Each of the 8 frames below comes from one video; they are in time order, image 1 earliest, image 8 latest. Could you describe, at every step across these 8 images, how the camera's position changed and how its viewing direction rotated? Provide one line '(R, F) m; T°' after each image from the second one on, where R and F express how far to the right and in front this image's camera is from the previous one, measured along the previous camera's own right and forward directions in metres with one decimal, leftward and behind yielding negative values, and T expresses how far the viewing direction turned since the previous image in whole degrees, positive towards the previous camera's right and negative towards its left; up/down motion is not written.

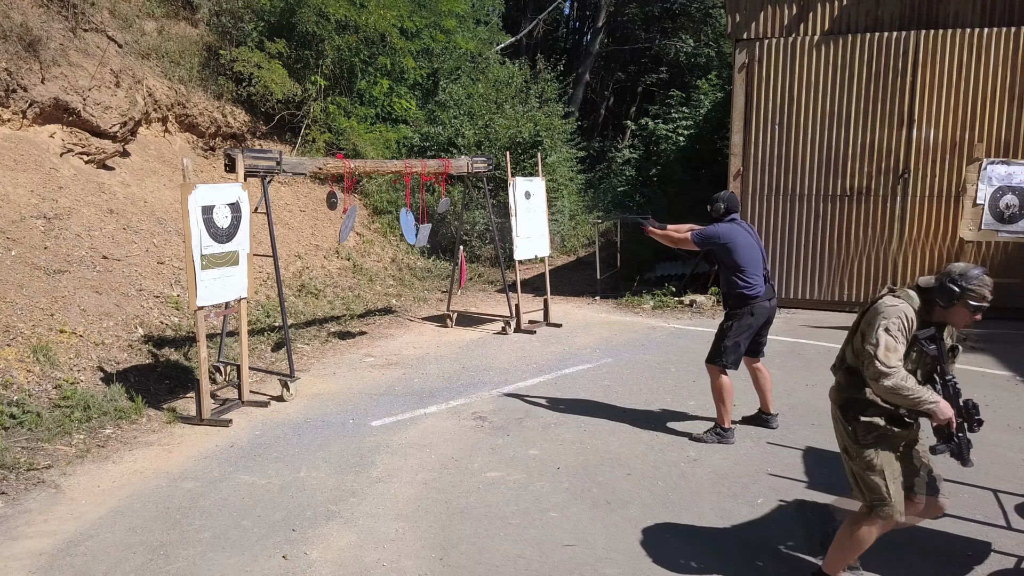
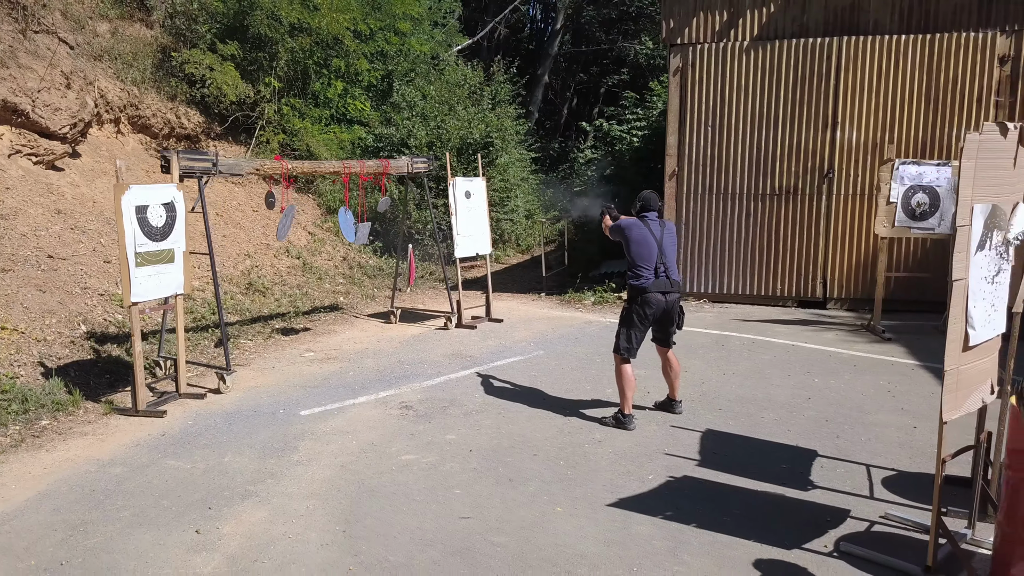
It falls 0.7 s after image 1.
(+0.4, -0.3) m; +2°
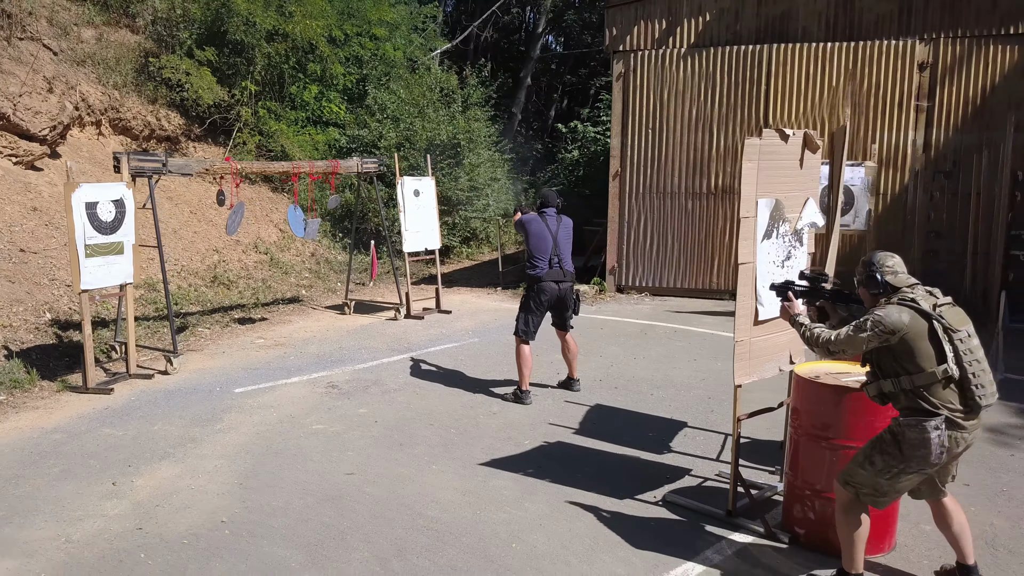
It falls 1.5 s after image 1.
(+0.8, -0.6) m; 0°
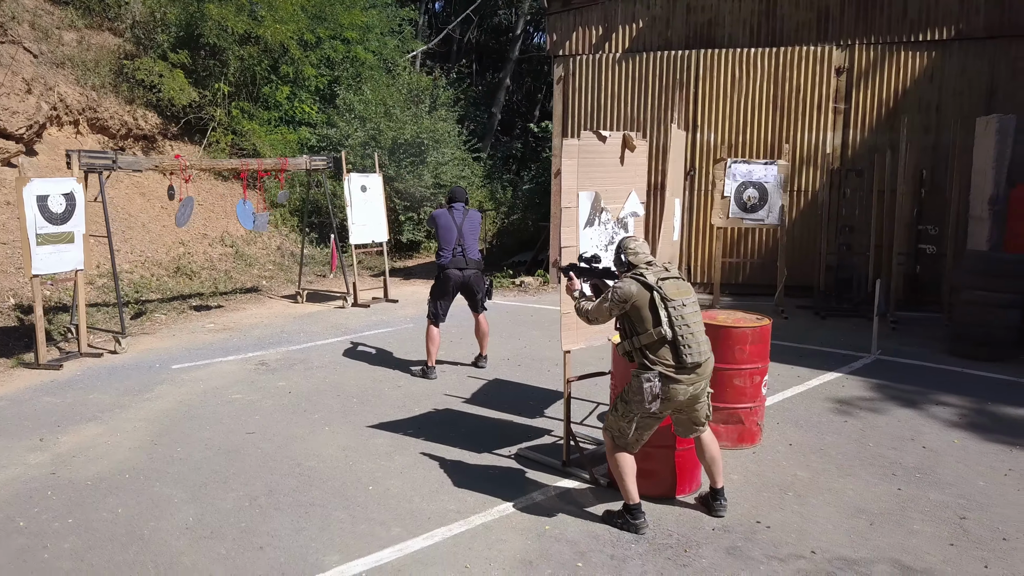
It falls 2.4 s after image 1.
(+0.9, -0.7) m; 0°
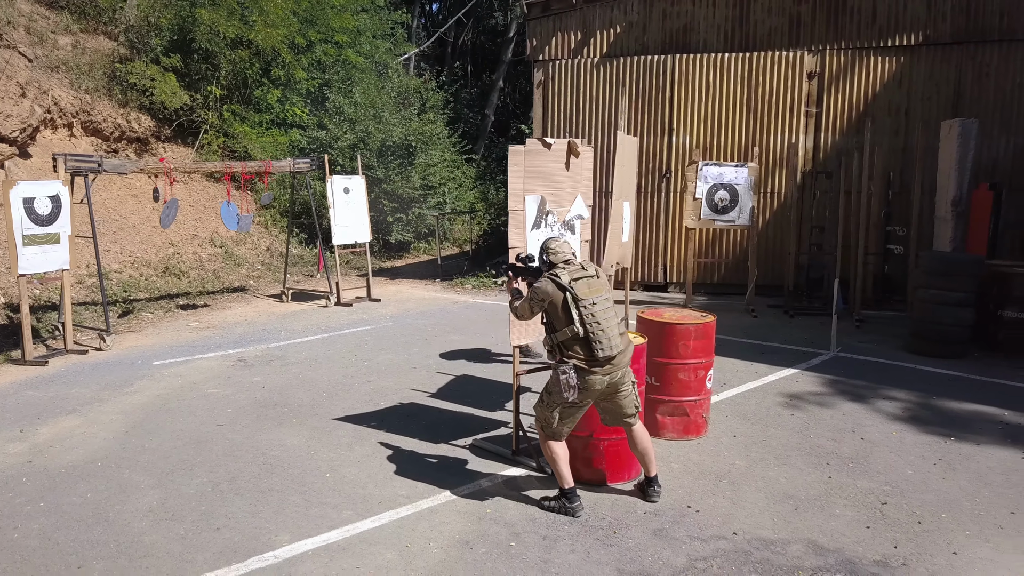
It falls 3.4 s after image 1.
(+0.3, -0.3) m; 0°
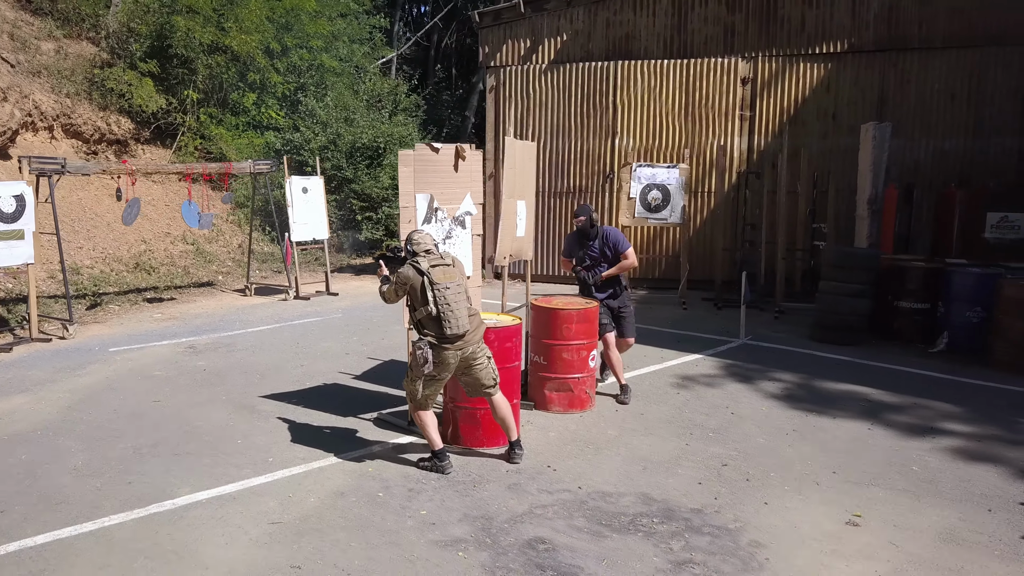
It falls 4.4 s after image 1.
(+0.8, -0.7) m; 0°
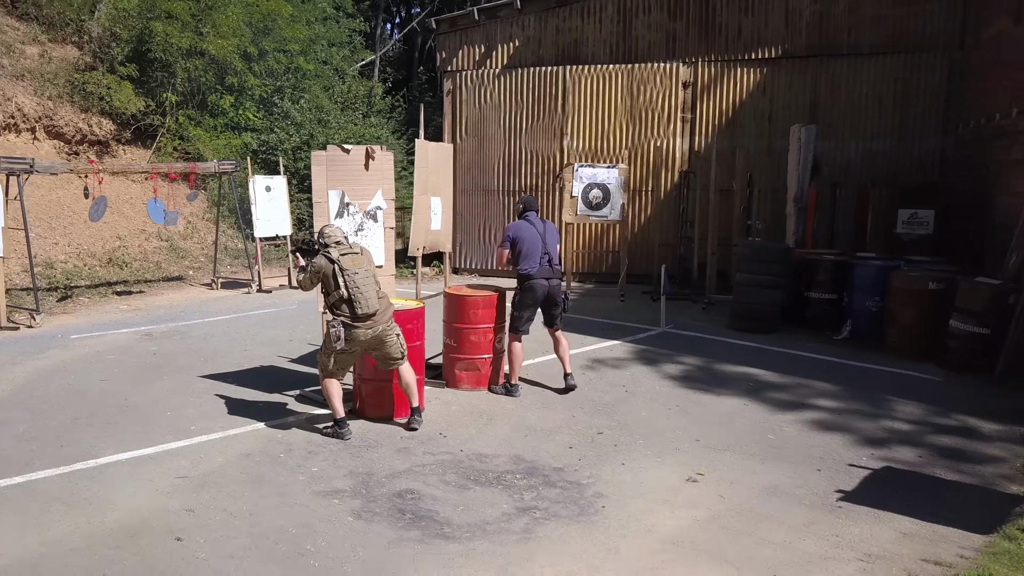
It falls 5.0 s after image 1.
(+0.8, -0.7) m; 0°
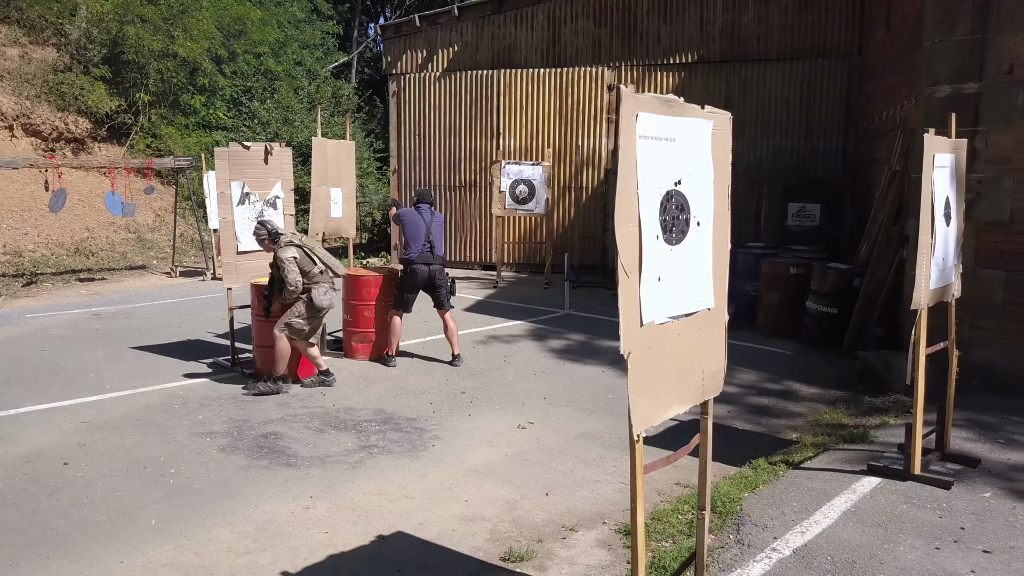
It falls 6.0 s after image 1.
(+1.1, -0.9) m; 0°
